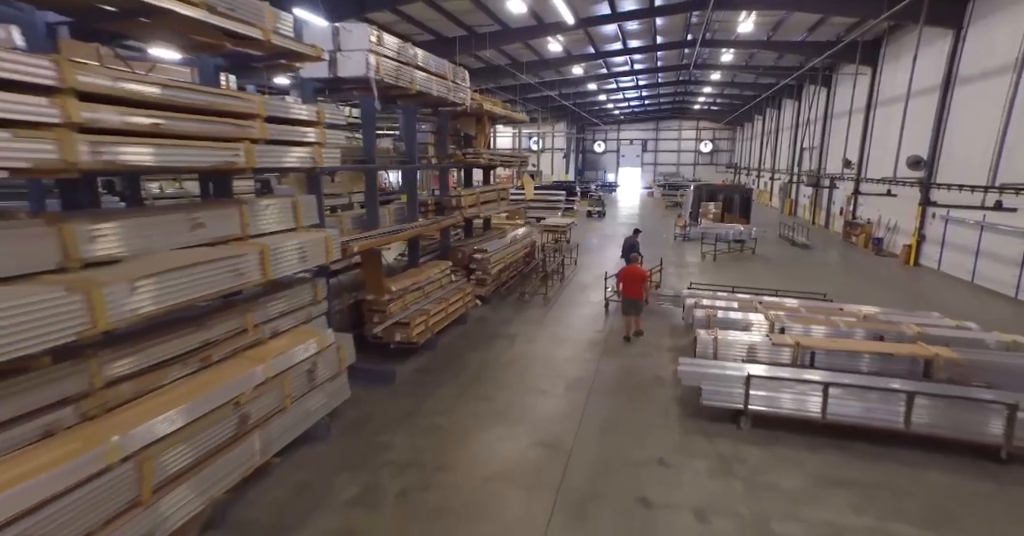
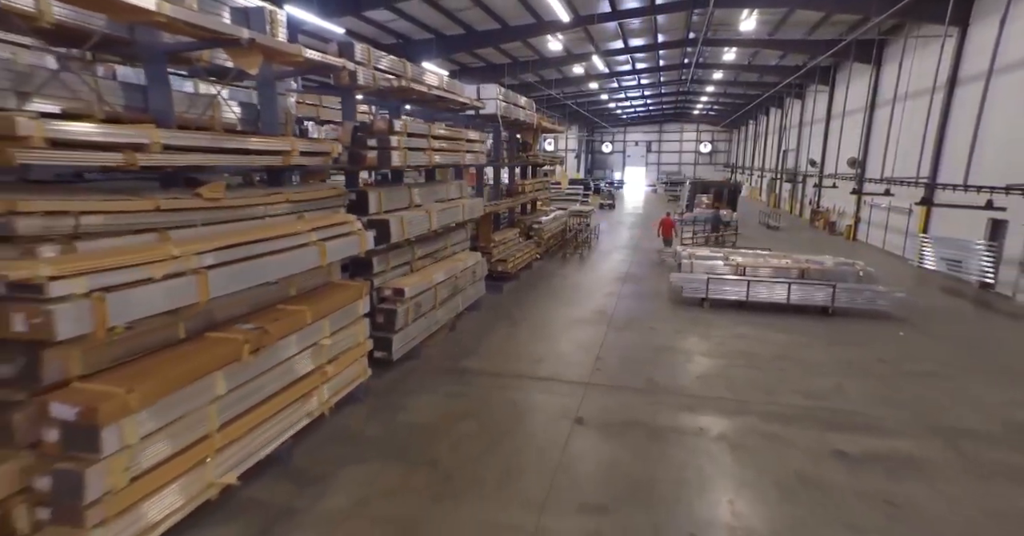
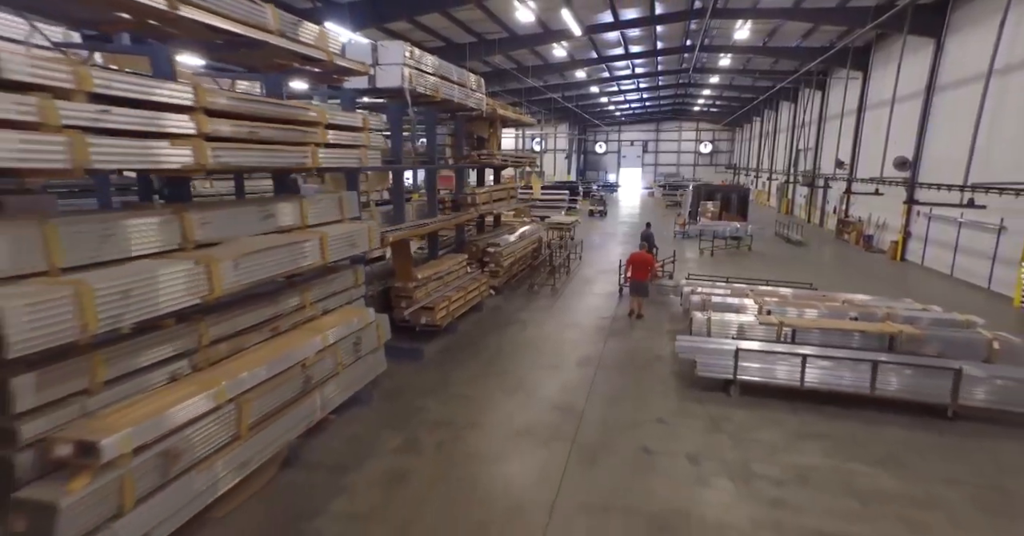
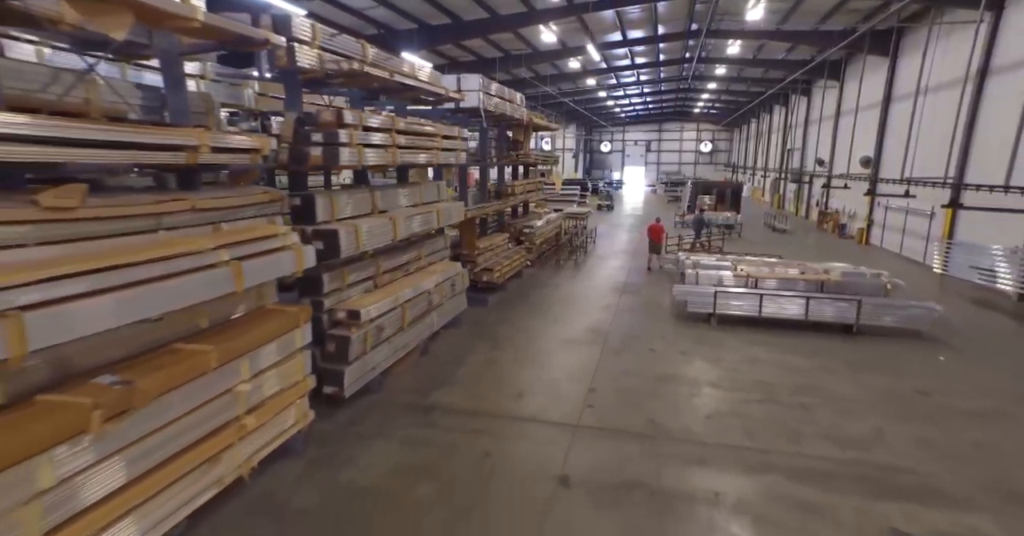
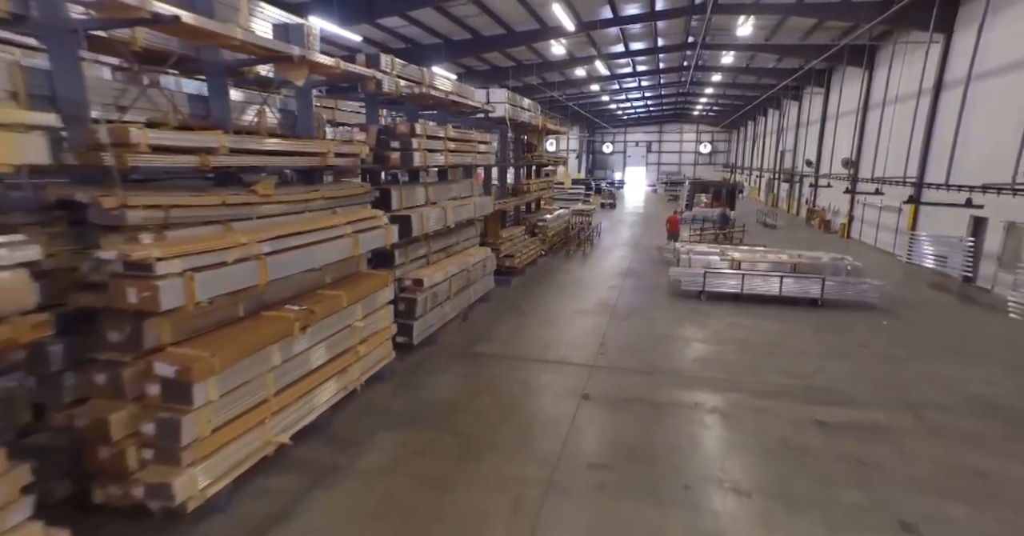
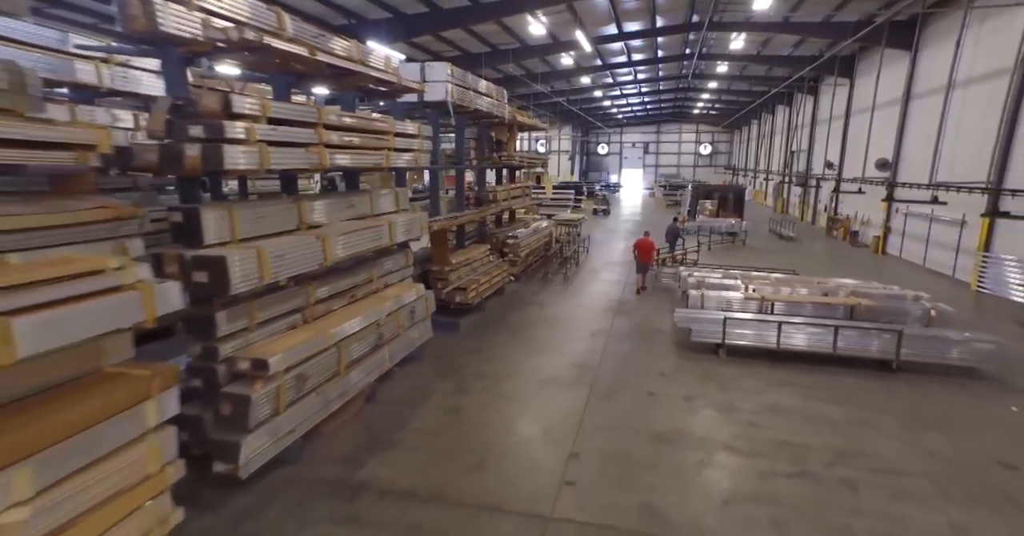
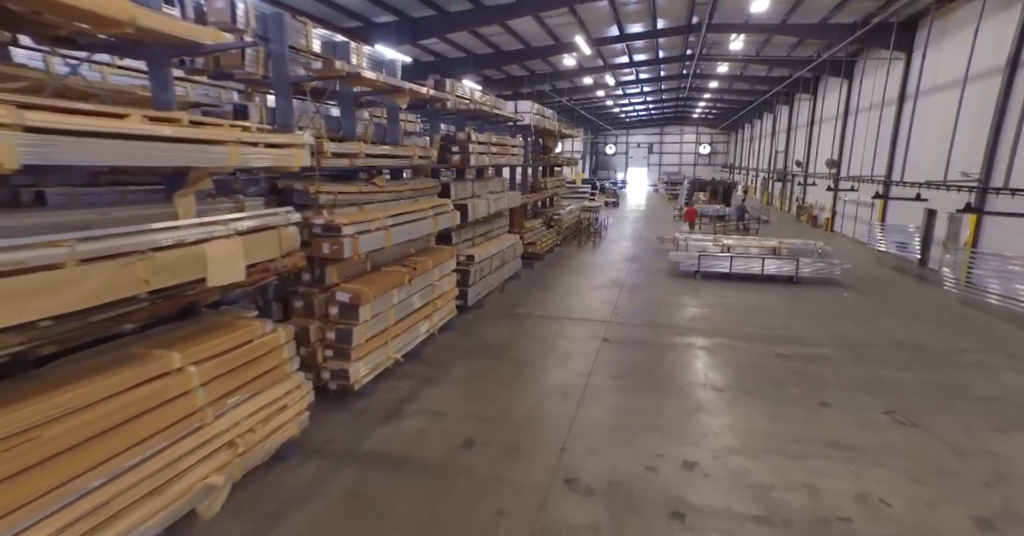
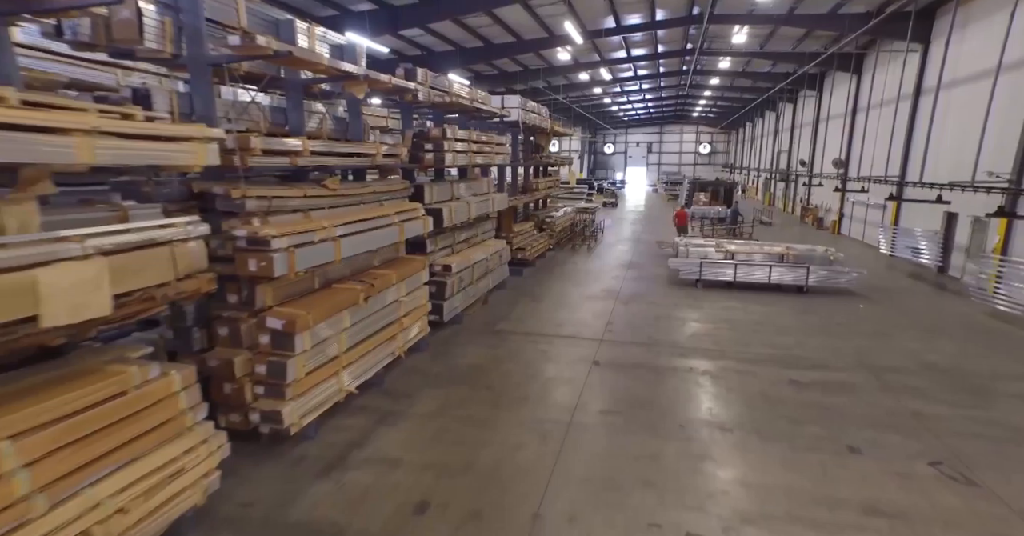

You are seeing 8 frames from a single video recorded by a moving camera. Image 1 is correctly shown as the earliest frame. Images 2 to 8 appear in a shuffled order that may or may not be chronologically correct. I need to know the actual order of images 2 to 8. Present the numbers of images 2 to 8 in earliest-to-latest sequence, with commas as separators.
3, 6, 4, 2, 5, 8, 7
